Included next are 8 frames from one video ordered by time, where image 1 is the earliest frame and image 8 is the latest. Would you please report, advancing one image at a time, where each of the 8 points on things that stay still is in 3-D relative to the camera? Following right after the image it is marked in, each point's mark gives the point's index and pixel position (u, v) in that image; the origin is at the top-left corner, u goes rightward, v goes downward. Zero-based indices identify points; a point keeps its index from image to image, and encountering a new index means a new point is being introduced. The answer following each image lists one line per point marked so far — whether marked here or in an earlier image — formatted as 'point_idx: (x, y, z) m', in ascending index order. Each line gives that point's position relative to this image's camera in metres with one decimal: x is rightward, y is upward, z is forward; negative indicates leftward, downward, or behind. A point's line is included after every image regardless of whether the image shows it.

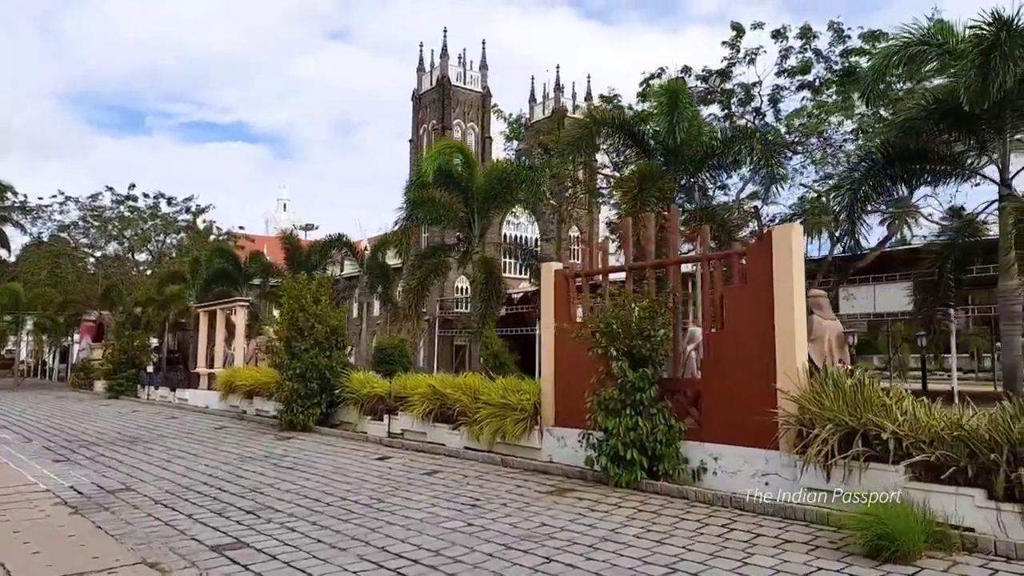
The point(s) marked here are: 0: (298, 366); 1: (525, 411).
0: (-3.8, -1.4, +13.0) m
1: (+0.2, -1.6, +9.1) m
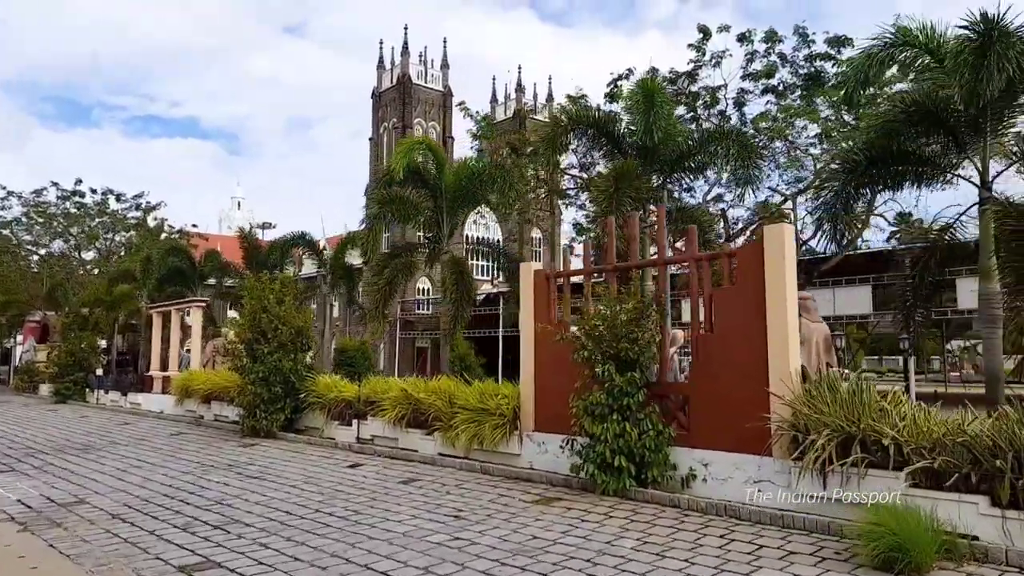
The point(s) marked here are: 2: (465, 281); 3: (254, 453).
0: (-4.3, -1.4, +12.4) m
1: (-0.1, -1.6, +8.8) m
2: (-0.9, +0.1, +15.5) m
3: (-3.8, -2.4, +10.8) m
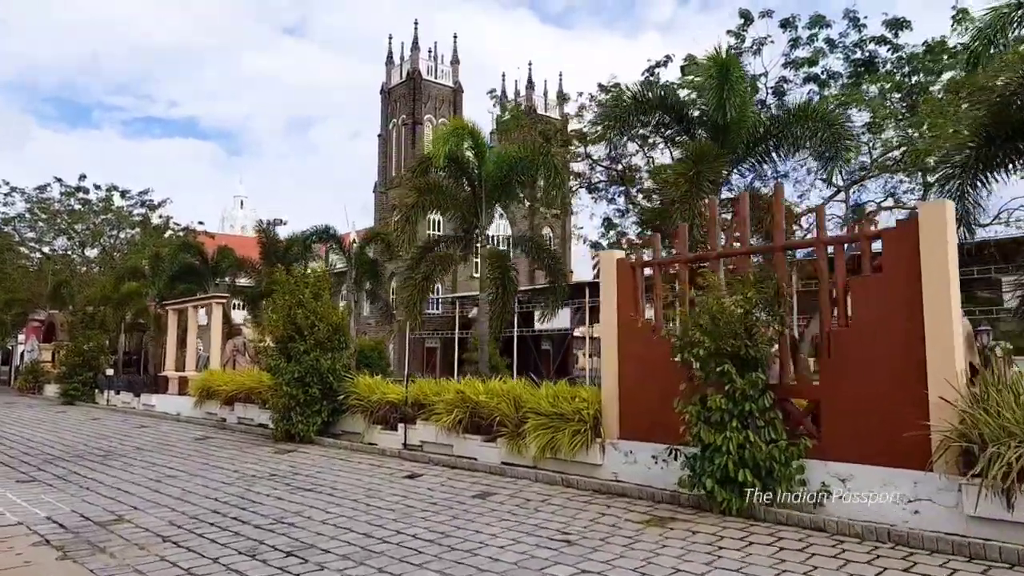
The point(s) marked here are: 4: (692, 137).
0: (-3.4, -1.3, +11.5) m
1: (+0.8, -1.5, +7.9) m
2: (0.0, +0.2, +14.6) m
3: (-3.0, -2.3, +9.9) m
4: (+2.9, +2.4, +11.6) m
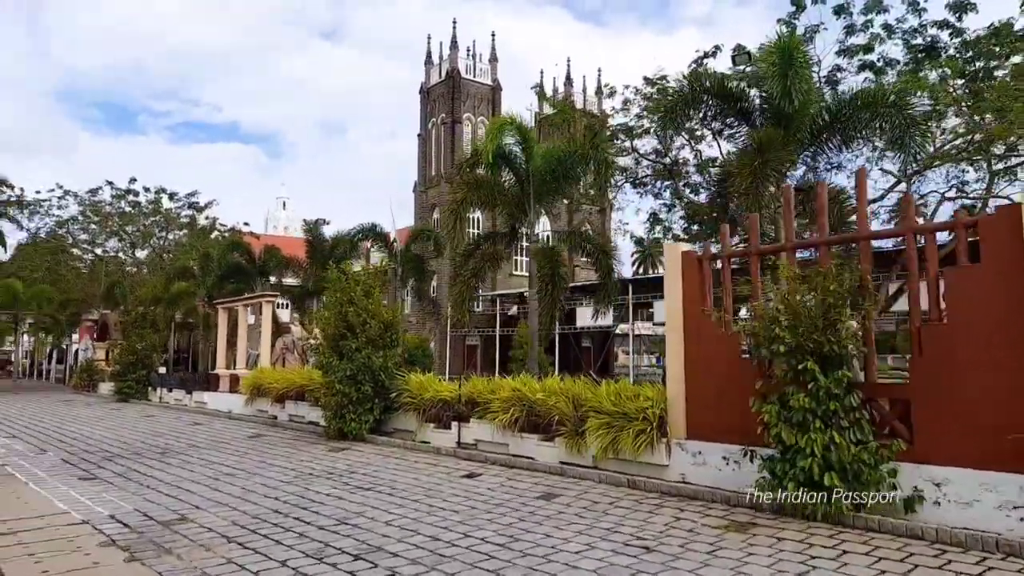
0: (-2.6, -1.2, +11.4) m
1: (+1.4, -1.4, +7.7) m
2: (+0.9, +0.3, +14.3) m
3: (-2.2, -2.3, +9.8) m
4: (+3.7, +2.5, +11.2) m
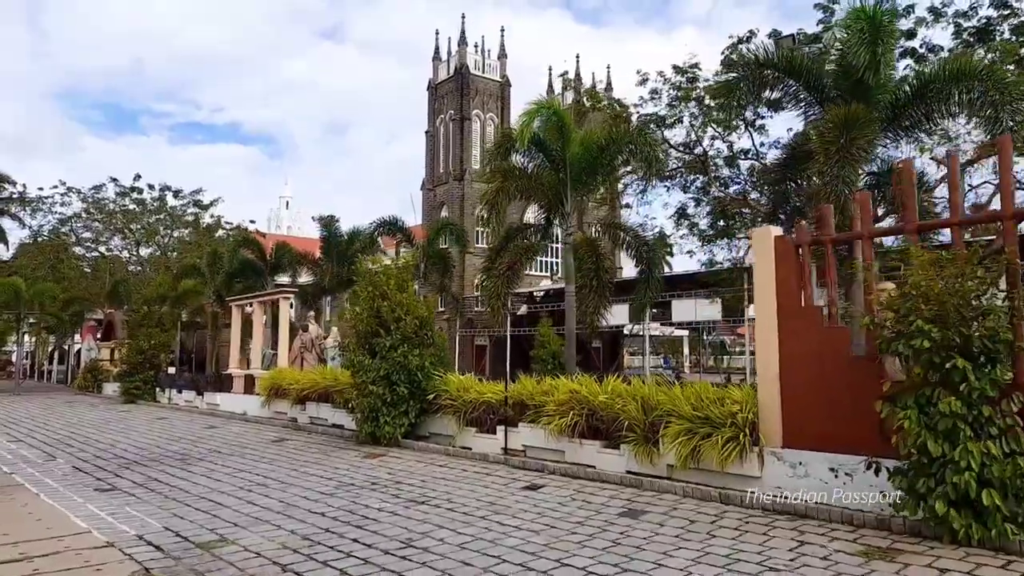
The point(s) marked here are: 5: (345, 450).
0: (-1.9, -1.1, +10.6) m
1: (+2.1, -1.3, +6.8) m
2: (+1.6, +0.4, +13.5) m
3: (-1.5, -2.2, +8.9) m
4: (+4.4, +2.6, +10.3) m
5: (-2.4, -2.3, +10.5) m
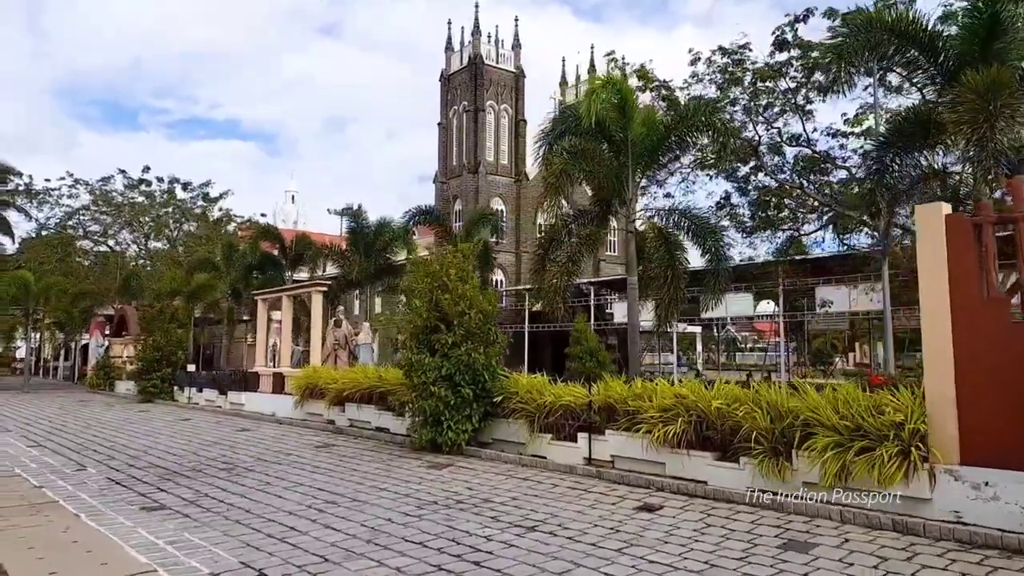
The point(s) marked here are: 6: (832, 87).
0: (-0.9, -1.0, +9.6) m
1: (+3.1, -1.2, +5.8) m
2: (+2.6, +0.5, +12.5) m
3: (-0.5, -2.1, +7.9) m
4: (+5.4, +2.7, +9.3) m
5: (-1.4, -2.2, +9.5) m
6: (+8.4, +5.3, +19.2) m
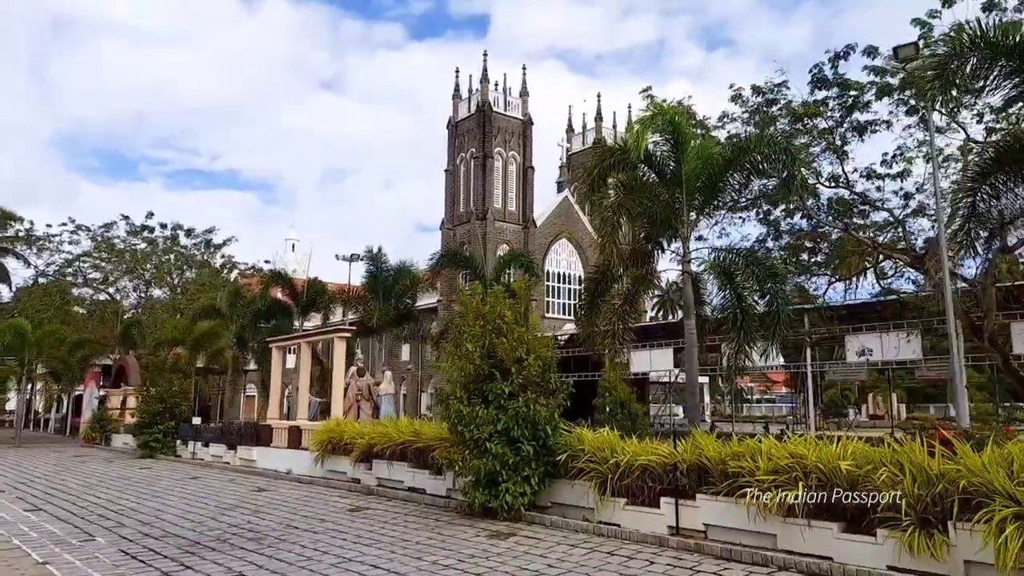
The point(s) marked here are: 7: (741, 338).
0: (-0.1, -1.5, +8.5) m
1: (+3.9, -1.5, +4.8) m
2: (+3.4, -0.2, +11.5) m
3: (+0.3, -2.5, +6.8) m
4: (+6.2, +2.2, +8.5) m
5: (-0.6, -2.7, +8.3) m
6: (+9.1, +4.1, +18.6) m
7: (+3.4, -0.8, +11.6) m
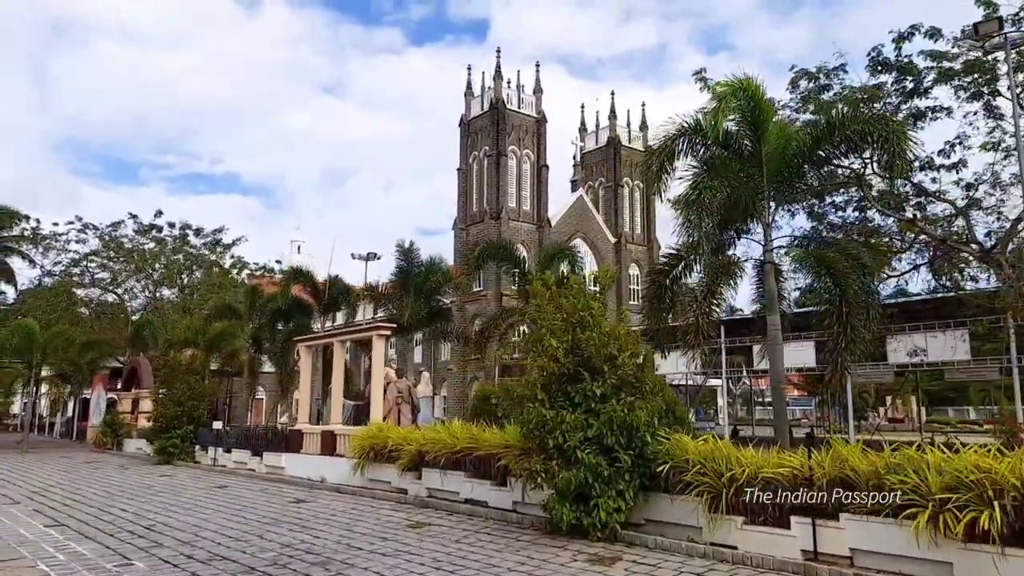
0: (+0.9, -1.4, +7.5) m
1: (+4.9, -1.3, +3.7) m
2: (+4.4, -0.1, +10.5) m
3: (+1.2, -2.4, +5.8) m
4: (+7.1, +2.3, +7.5) m
5: (+0.3, -2.6, +7.3) m
6: (+10.1, +4.2, +17.5) m
7: (+4.4, -0.6, +10.5) m
